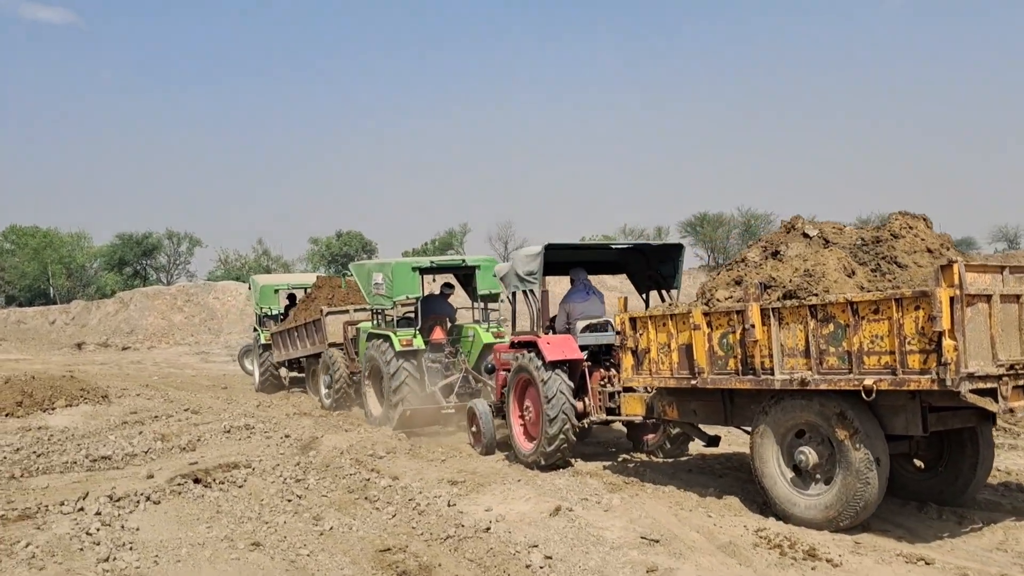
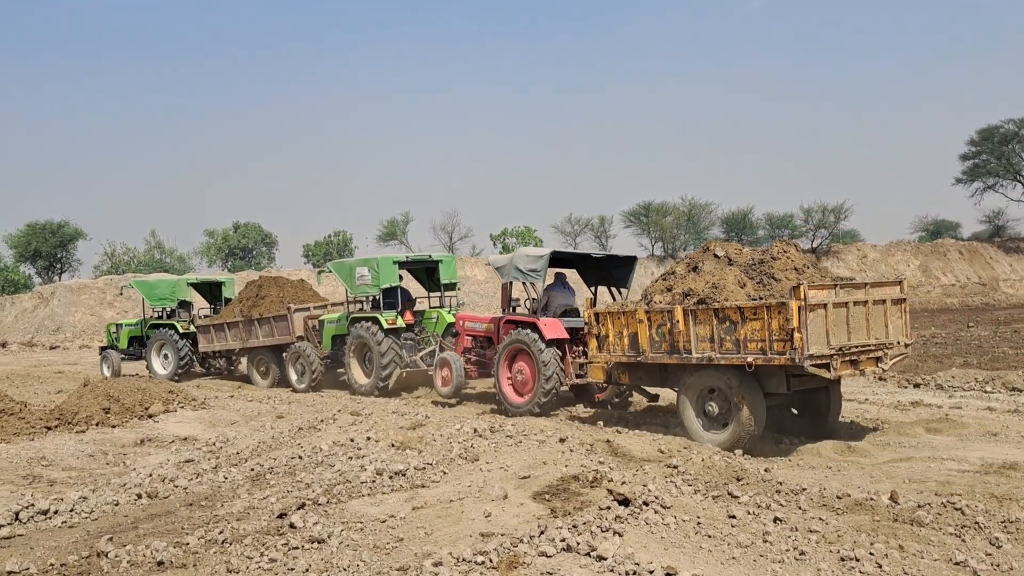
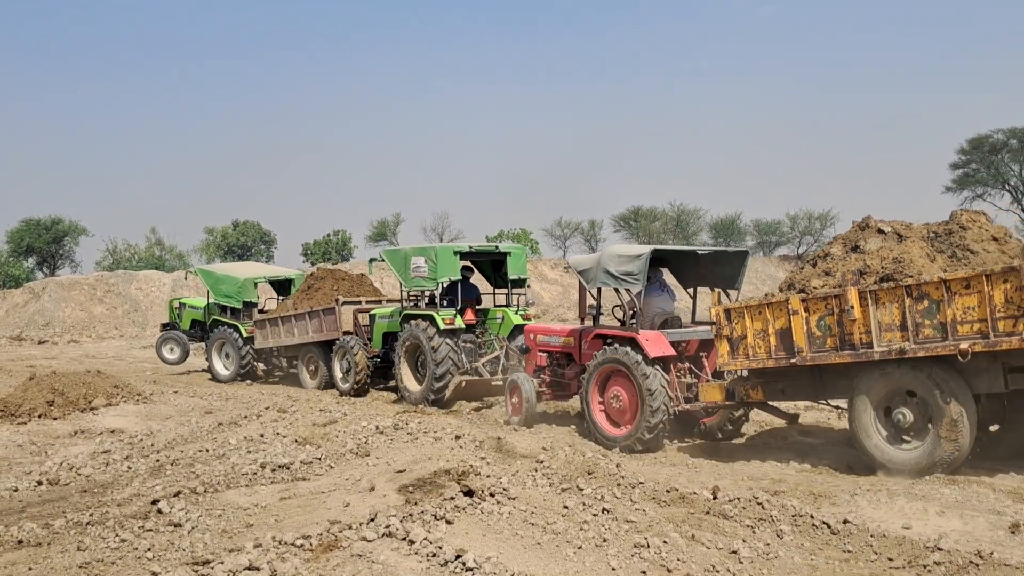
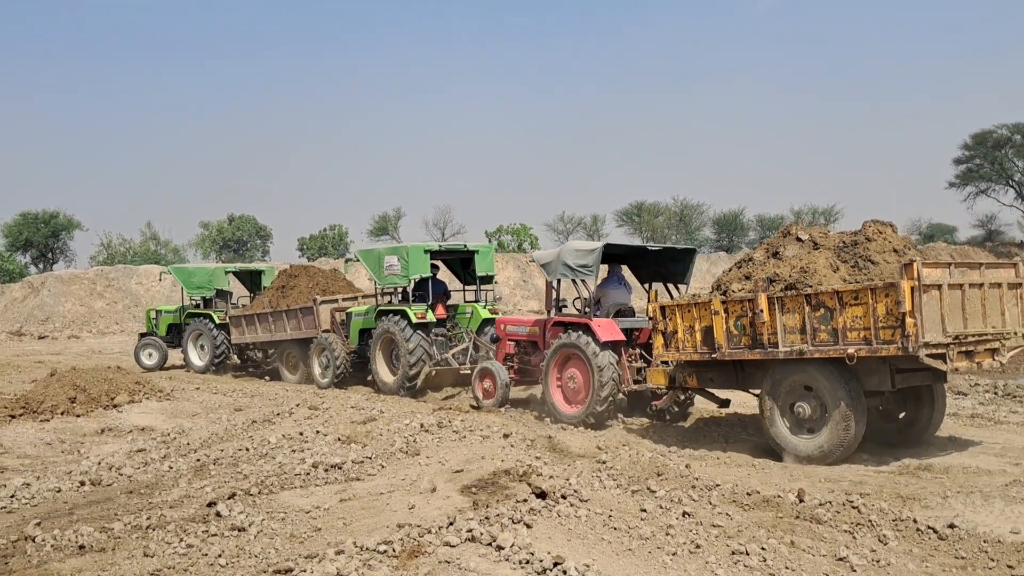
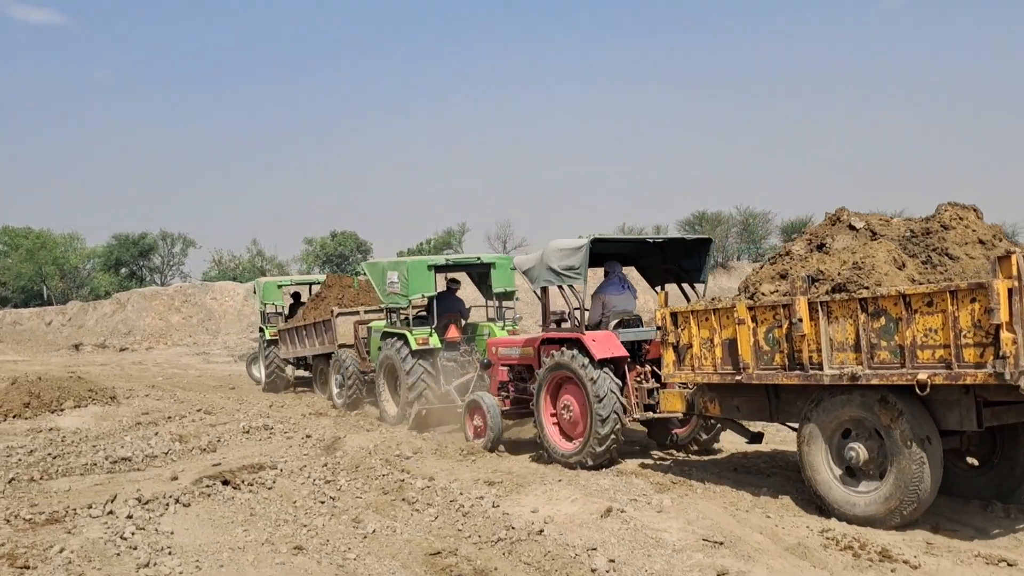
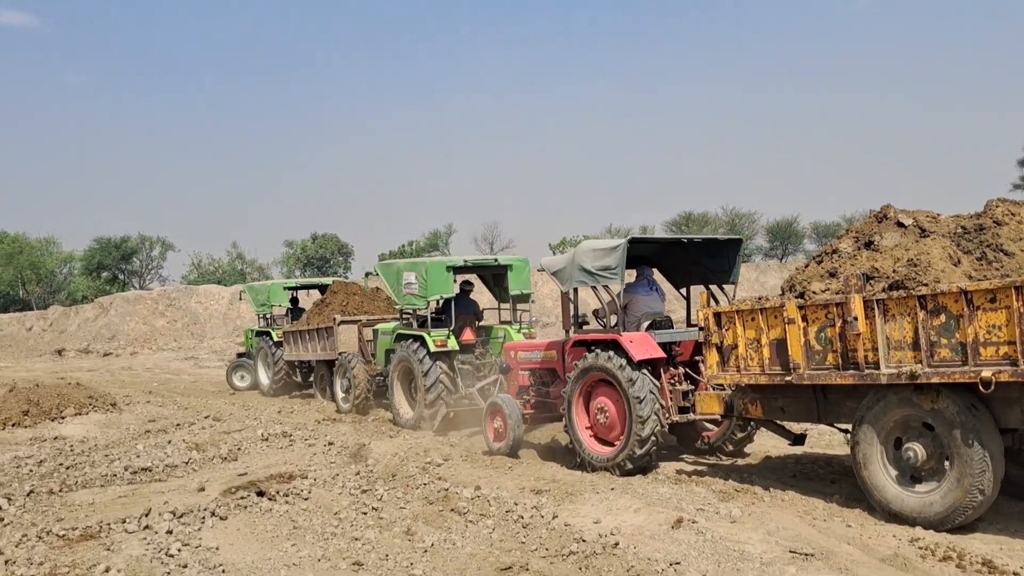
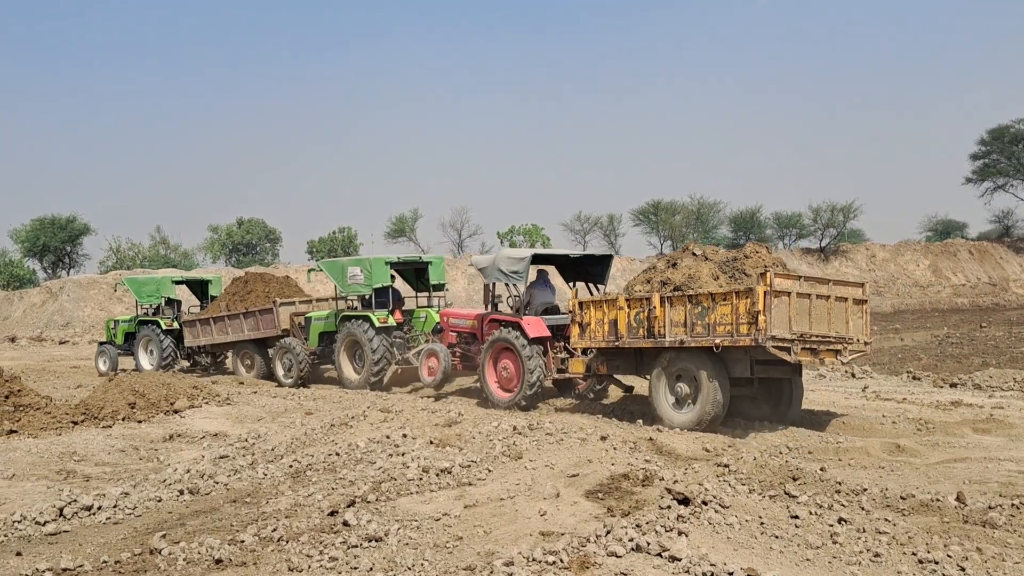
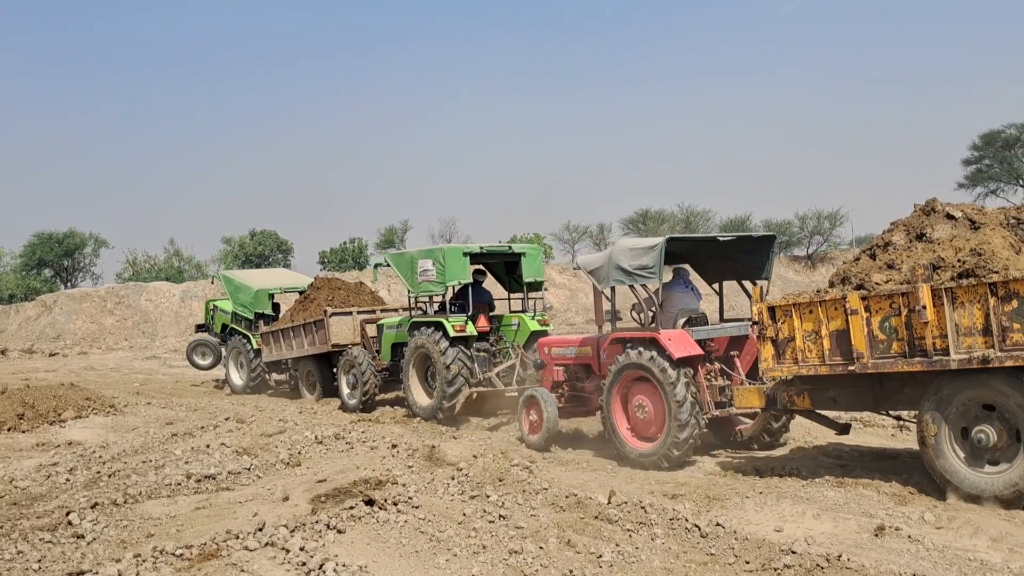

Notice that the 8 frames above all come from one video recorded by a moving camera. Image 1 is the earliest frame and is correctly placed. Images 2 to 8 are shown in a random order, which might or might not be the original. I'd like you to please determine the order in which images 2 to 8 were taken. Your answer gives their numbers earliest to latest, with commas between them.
5, 6, 8, 3, 4, 2, 7
